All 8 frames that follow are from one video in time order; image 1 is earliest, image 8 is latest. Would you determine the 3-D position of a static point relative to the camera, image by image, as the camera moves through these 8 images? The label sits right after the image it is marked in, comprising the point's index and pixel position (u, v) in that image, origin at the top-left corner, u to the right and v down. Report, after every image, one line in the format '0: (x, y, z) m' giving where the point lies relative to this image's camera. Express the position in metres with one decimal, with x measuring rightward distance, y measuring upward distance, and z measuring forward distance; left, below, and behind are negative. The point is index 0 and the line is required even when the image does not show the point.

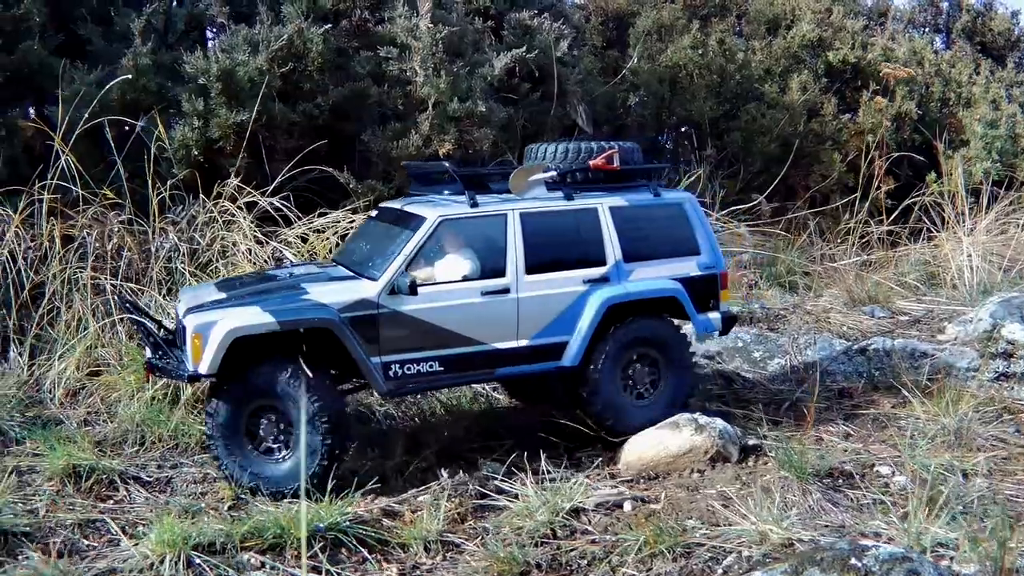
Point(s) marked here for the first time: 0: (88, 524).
0: (-1.4, -0.8, +4.3) m
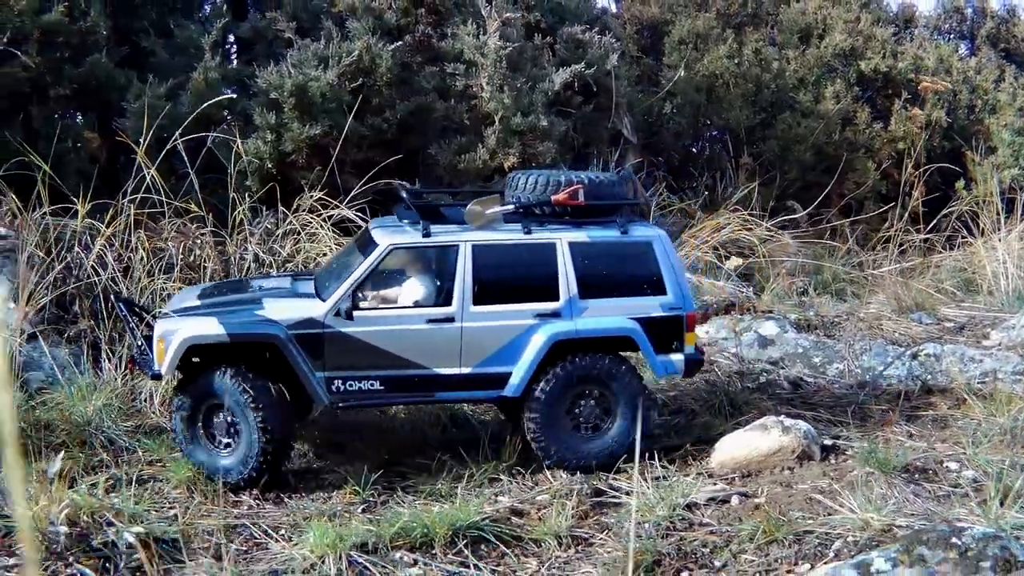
0: (-1.0, -0.9, +4.5) m
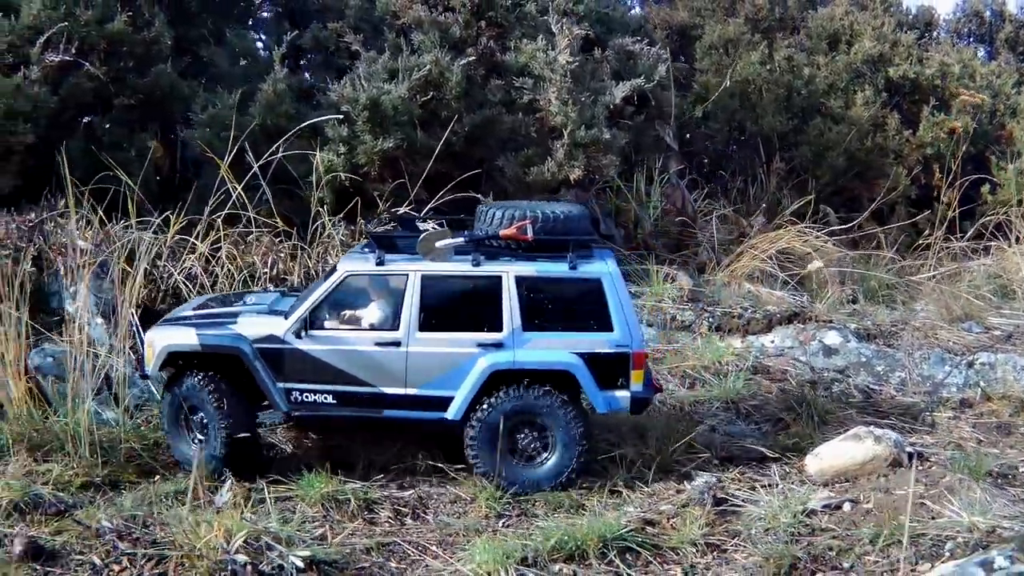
0: (-0.5, -1.0, +4.7) m
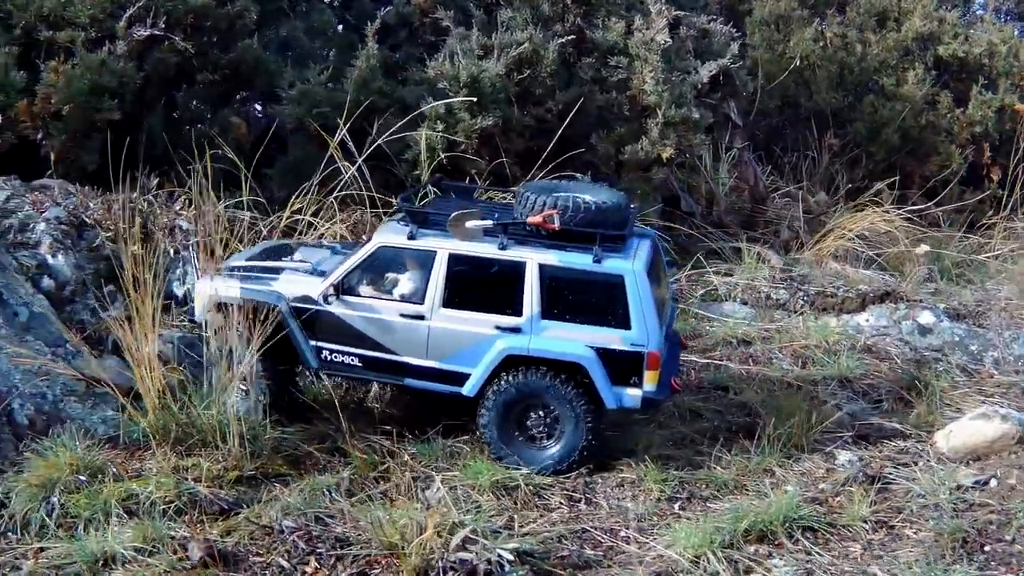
0: (+0.2, -0.9, +4.7) m
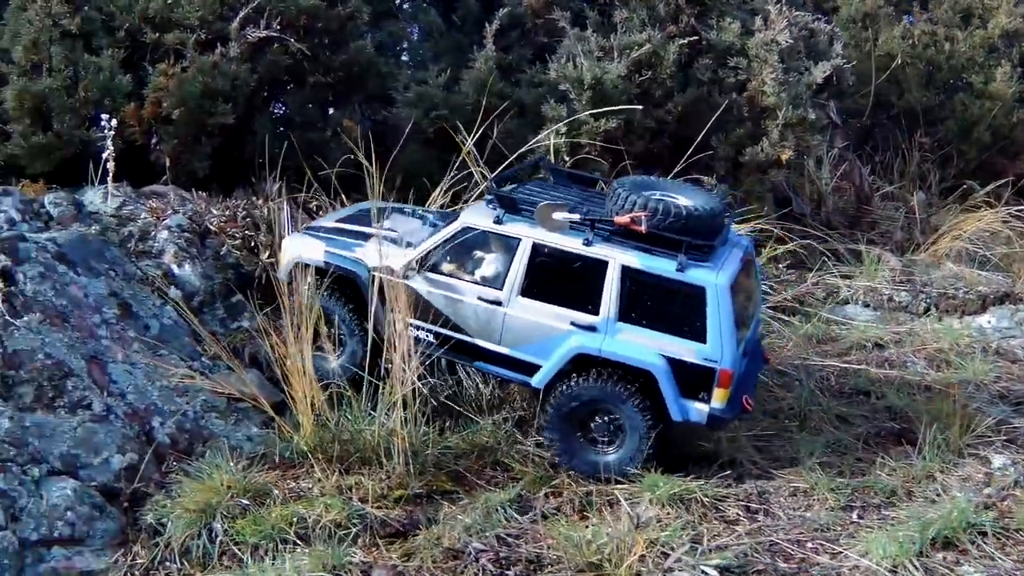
0: (+0.9, -1.0, +4.7) m
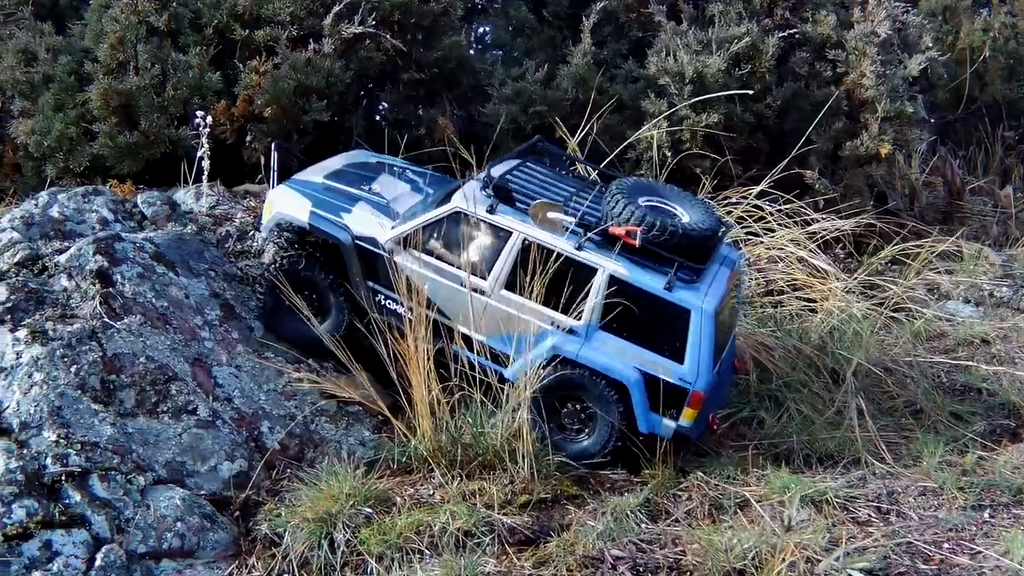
0: (+1.5, -1.0, +4.6) m
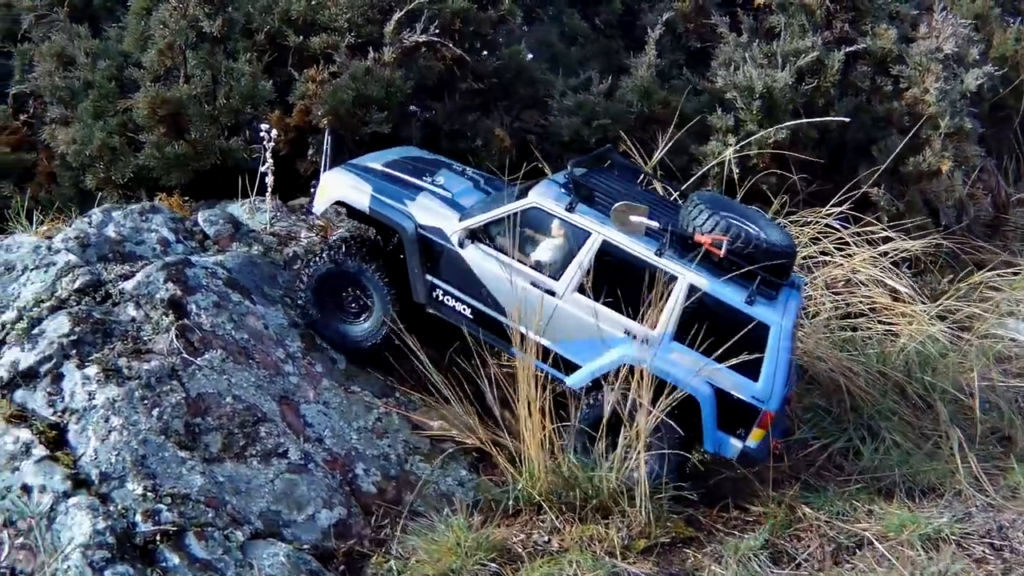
0: (+2.0, -1.1, +4.5) m
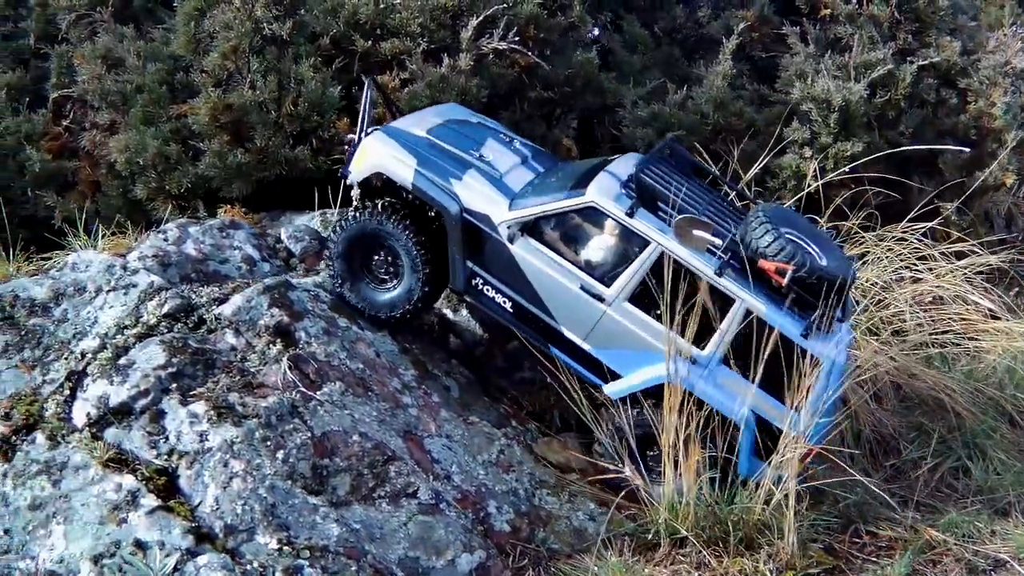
0: (+2.6, -1.2, +4.5) m
